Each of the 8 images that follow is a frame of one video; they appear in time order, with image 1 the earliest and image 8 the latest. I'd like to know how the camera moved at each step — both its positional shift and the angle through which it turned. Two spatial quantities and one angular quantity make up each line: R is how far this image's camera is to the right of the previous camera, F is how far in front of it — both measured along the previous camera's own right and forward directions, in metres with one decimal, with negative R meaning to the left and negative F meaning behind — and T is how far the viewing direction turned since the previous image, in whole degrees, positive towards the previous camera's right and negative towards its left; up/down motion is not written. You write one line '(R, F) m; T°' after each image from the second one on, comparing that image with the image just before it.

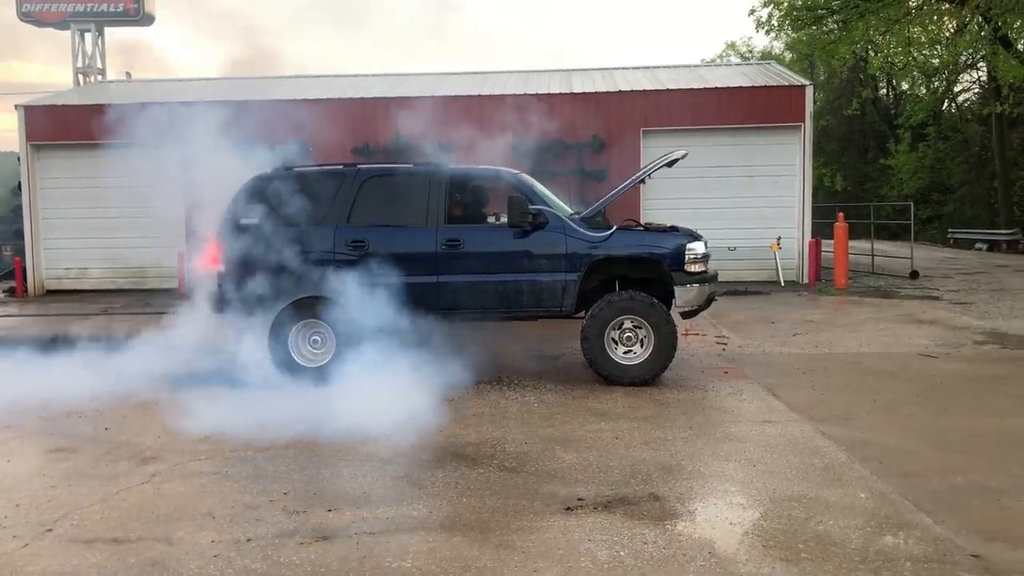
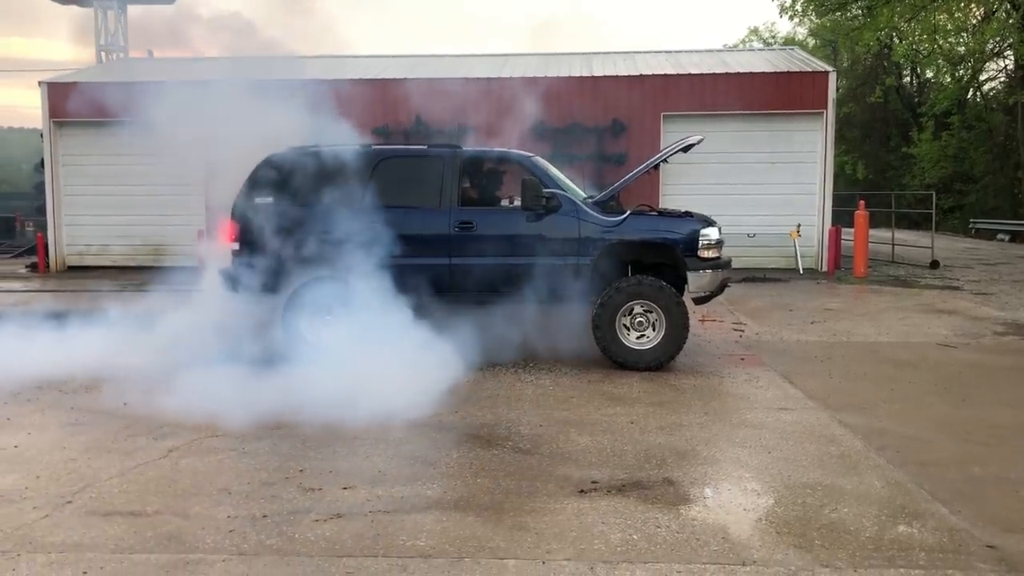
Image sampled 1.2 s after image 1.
(0.0, 0.0) m; -1°
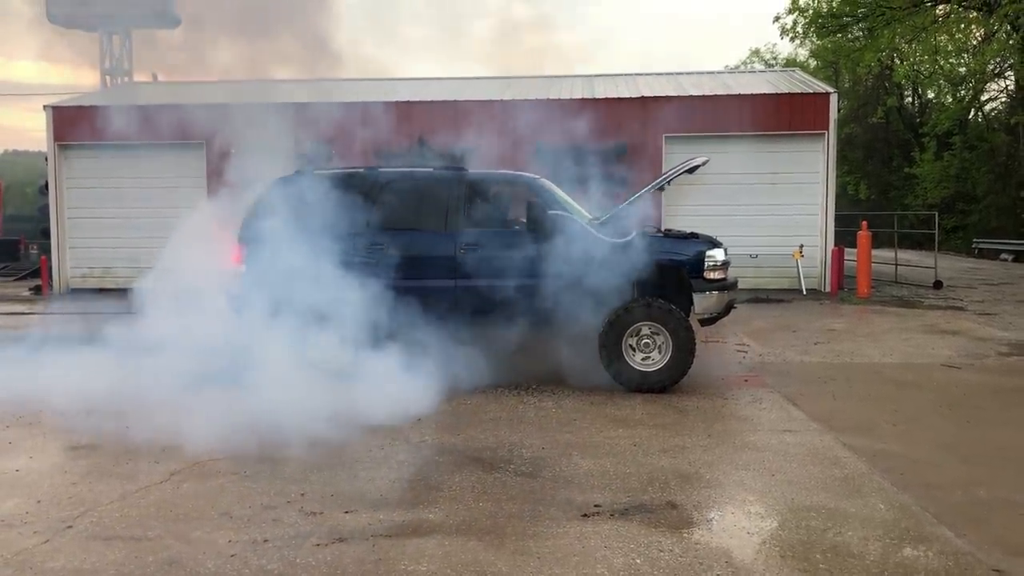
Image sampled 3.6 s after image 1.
(0.0, 0.0) m; 0°
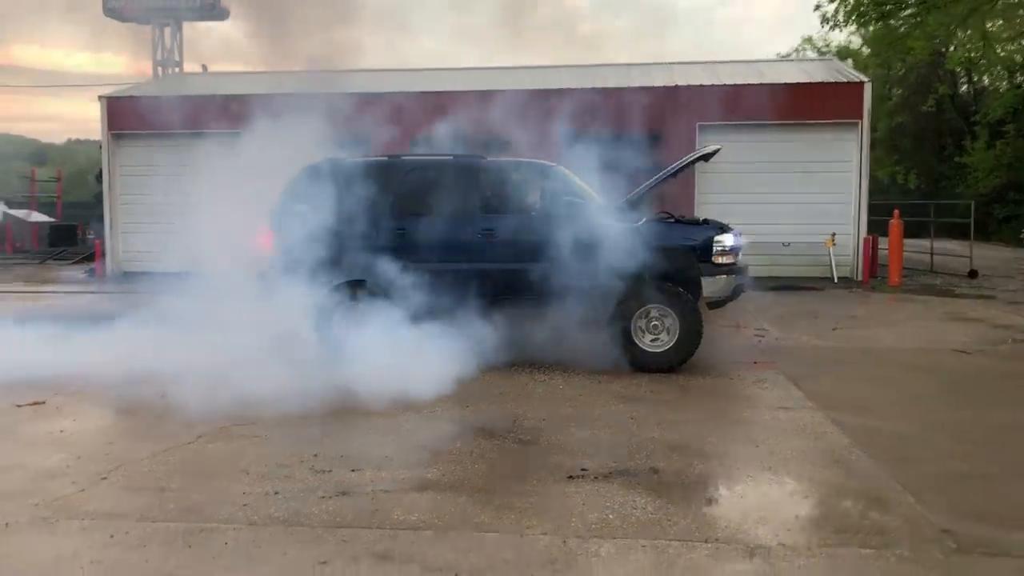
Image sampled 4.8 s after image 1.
(+0.2, -0.3) m; -3°
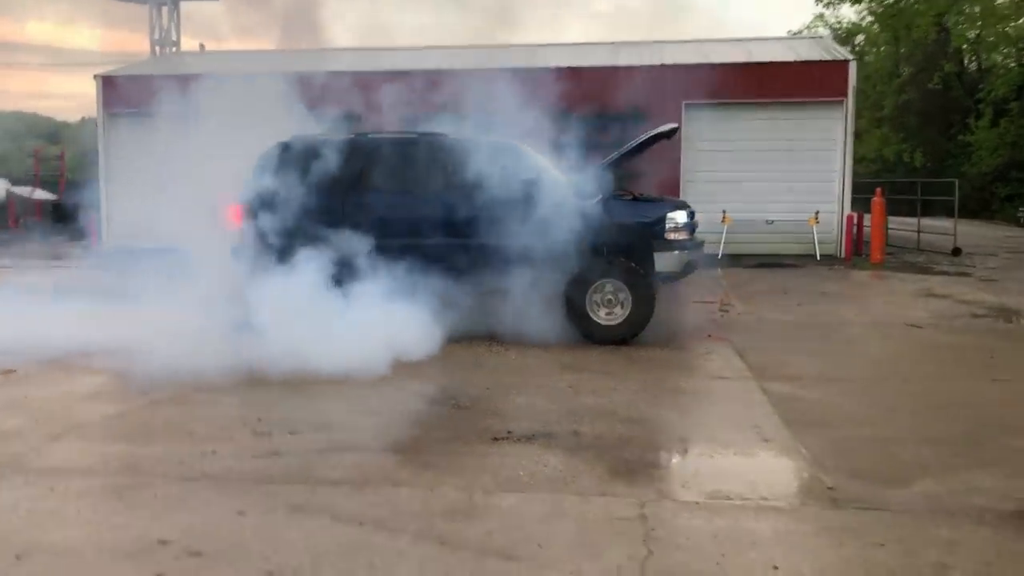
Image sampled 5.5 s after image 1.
(+0.4, -0.2) m; -1°
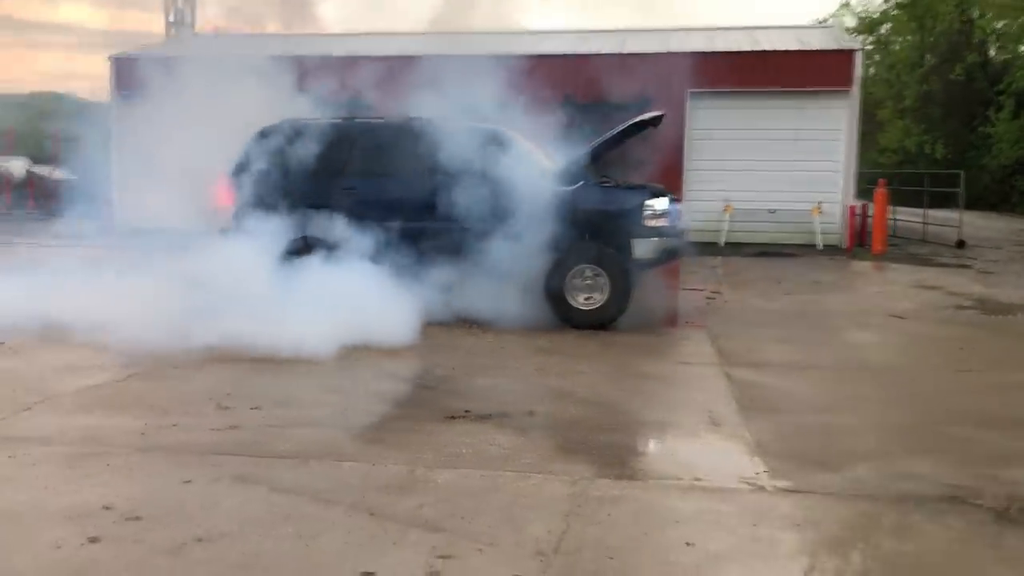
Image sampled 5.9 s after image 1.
(+0.3, -0.1) m; -1°
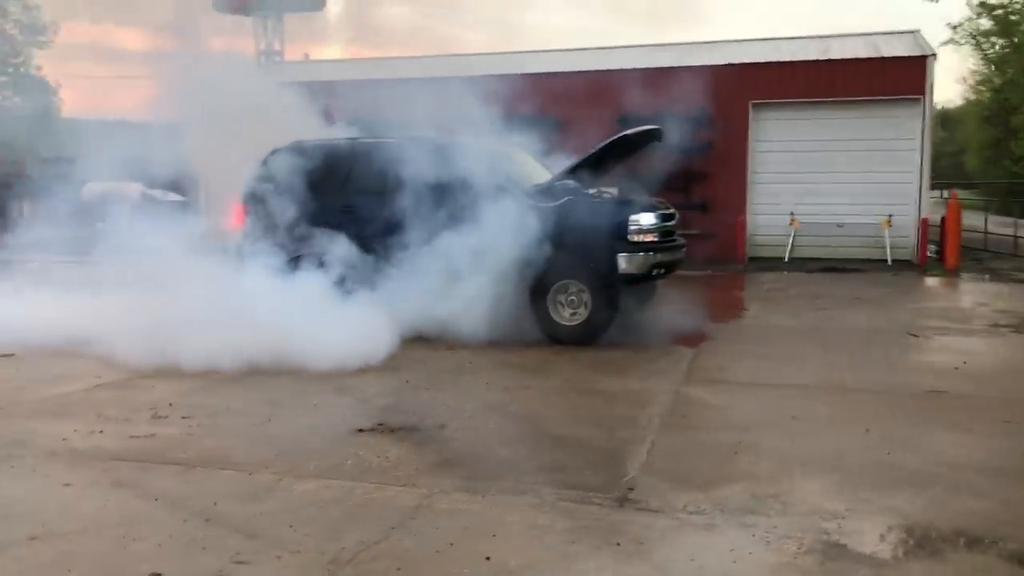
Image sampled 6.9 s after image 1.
(+0.9, 0.0) m; -8°
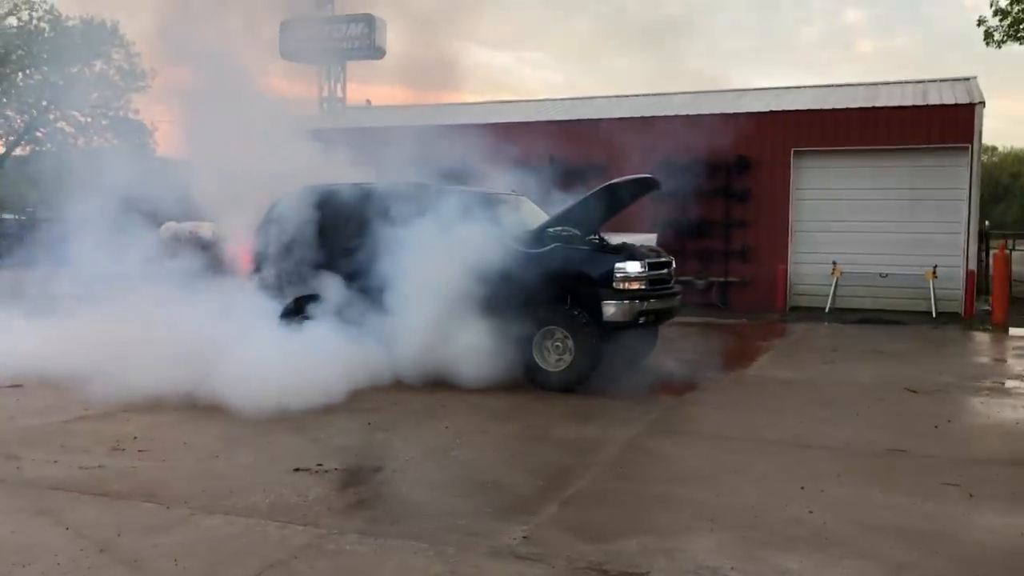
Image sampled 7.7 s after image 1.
(+0.7, 0.0) m; -5°
